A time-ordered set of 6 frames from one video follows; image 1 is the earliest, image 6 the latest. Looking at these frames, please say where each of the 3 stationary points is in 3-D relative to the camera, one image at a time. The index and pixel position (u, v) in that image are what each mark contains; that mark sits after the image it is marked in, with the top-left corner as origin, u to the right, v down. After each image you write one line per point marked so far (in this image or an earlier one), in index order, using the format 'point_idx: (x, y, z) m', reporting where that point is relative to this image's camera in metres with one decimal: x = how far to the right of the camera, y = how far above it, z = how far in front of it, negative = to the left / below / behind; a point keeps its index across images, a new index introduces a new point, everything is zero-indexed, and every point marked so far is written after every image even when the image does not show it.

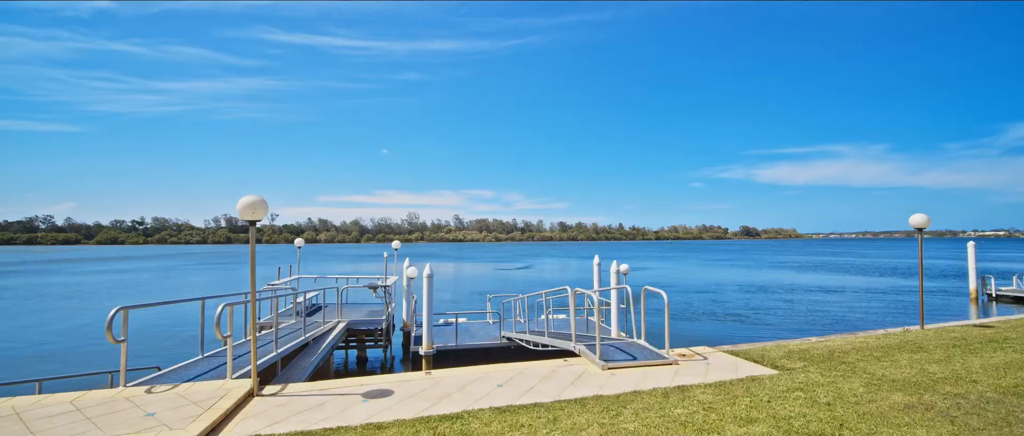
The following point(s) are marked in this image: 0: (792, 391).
0: (+3.2, -2.0, +4.9) m
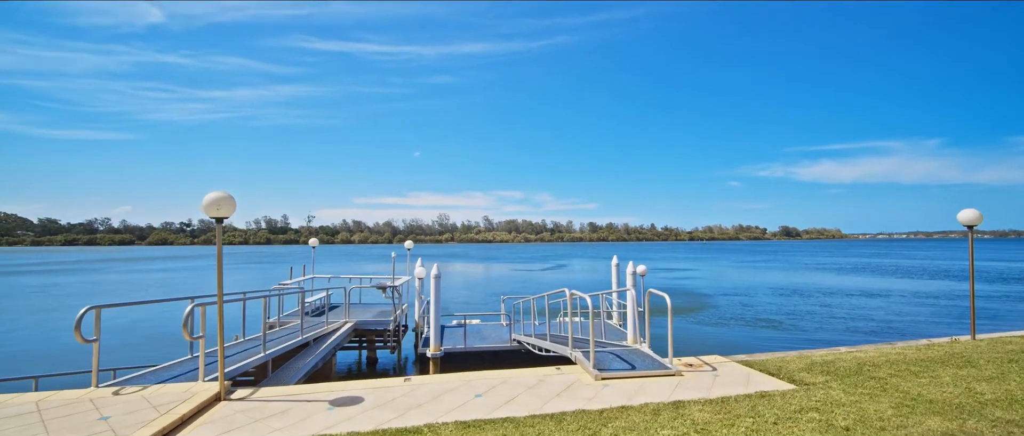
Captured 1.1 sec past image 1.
0: (+2.9, -1.9, +4.3) m
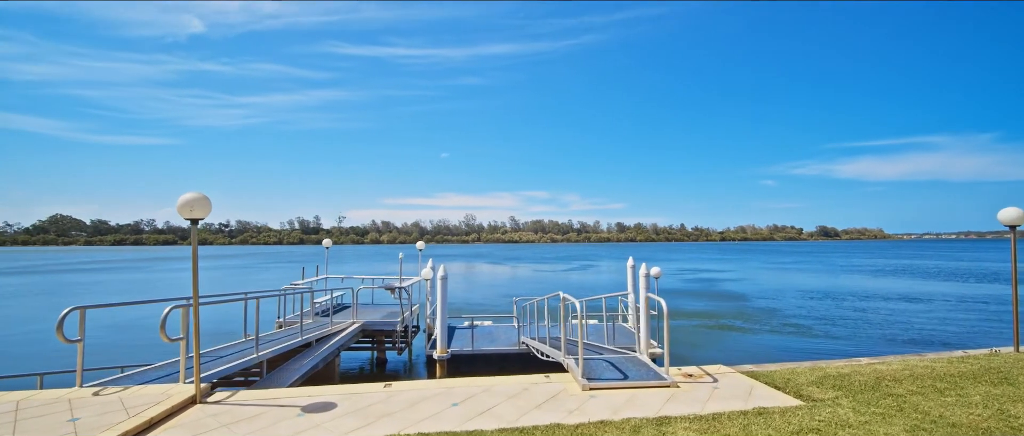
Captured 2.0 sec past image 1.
0: (+2.6, -1.9, +3.8) m
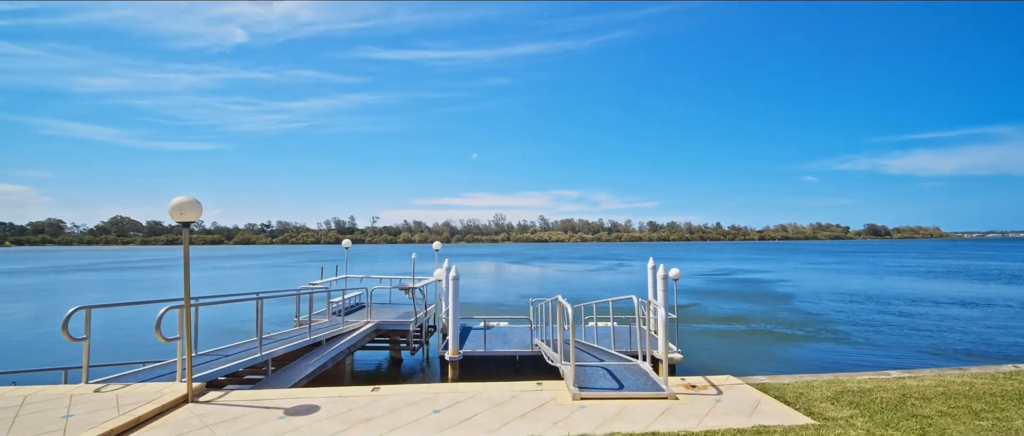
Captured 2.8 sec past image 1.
0: (+2.4, -1.9, +3.5) m
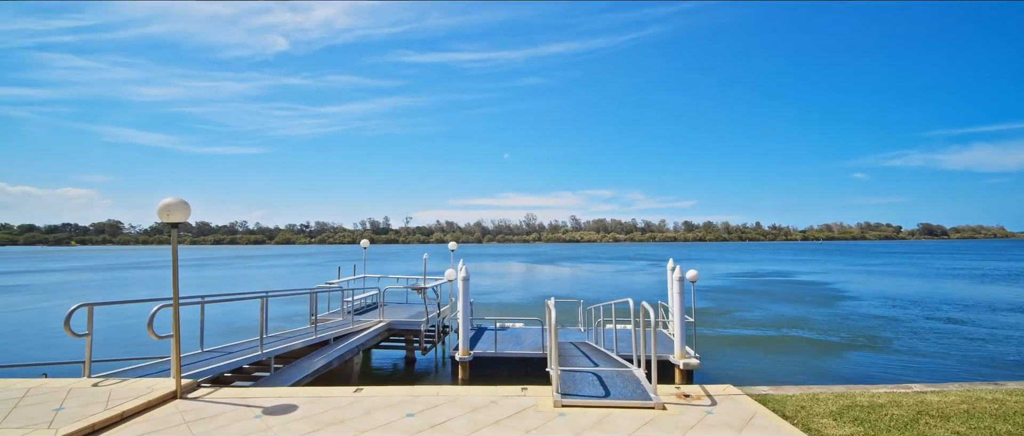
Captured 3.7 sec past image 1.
0: (+2.0, -1.9, +3.1) m
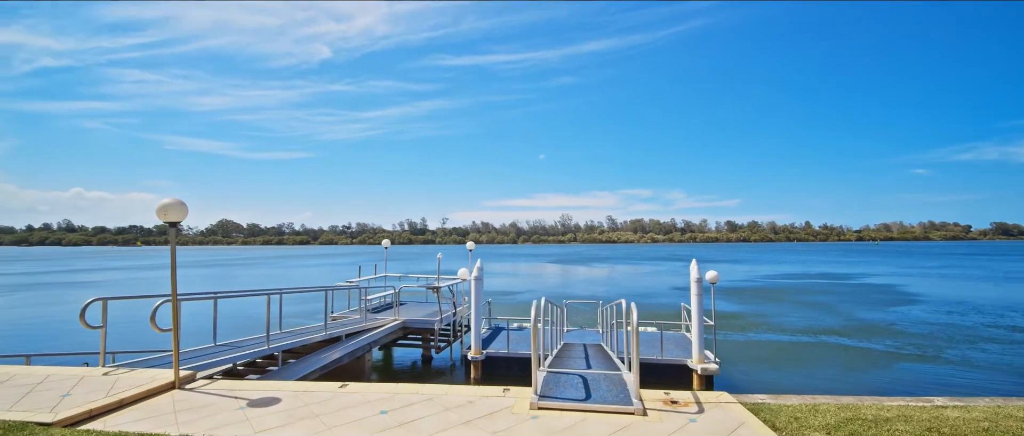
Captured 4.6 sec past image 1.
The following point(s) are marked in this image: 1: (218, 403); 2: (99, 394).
0: (+1.6, -1.9, +2.9) m
1: (-3.4, -2.1, +4.9) m
2: (-4.8, -2.1, +5.0) m
